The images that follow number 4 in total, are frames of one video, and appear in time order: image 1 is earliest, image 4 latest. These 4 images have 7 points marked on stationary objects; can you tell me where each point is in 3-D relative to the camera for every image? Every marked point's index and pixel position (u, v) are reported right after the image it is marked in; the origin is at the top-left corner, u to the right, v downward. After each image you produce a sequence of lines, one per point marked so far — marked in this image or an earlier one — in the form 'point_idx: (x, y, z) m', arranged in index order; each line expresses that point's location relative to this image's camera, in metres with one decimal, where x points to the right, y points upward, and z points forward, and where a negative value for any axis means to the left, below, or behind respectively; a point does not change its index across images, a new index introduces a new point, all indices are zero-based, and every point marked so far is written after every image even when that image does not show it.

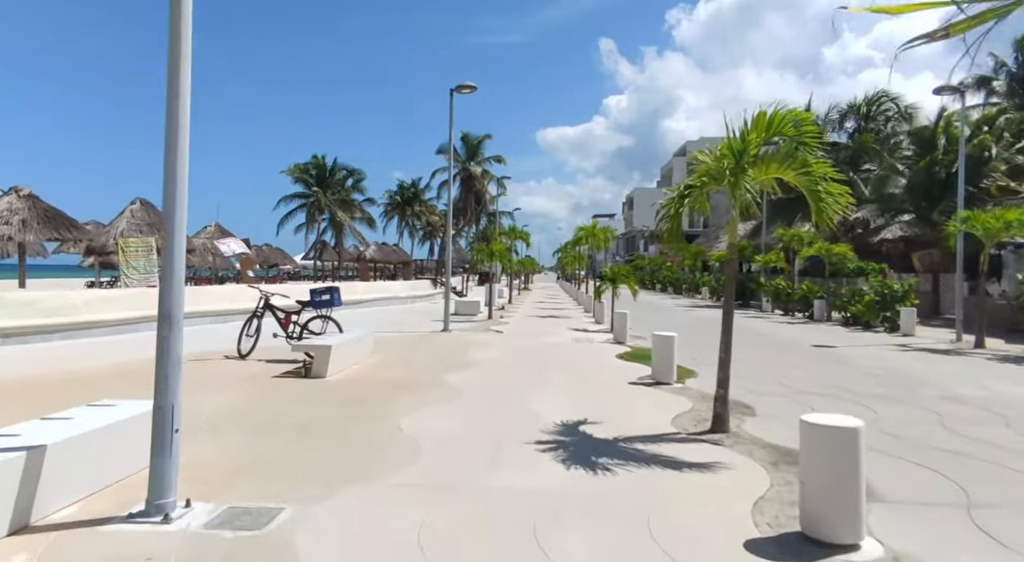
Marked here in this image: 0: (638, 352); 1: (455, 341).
0: (+3.0, -1.7, +14.6) m
1: (-1.6, -1.6, +16.5) m
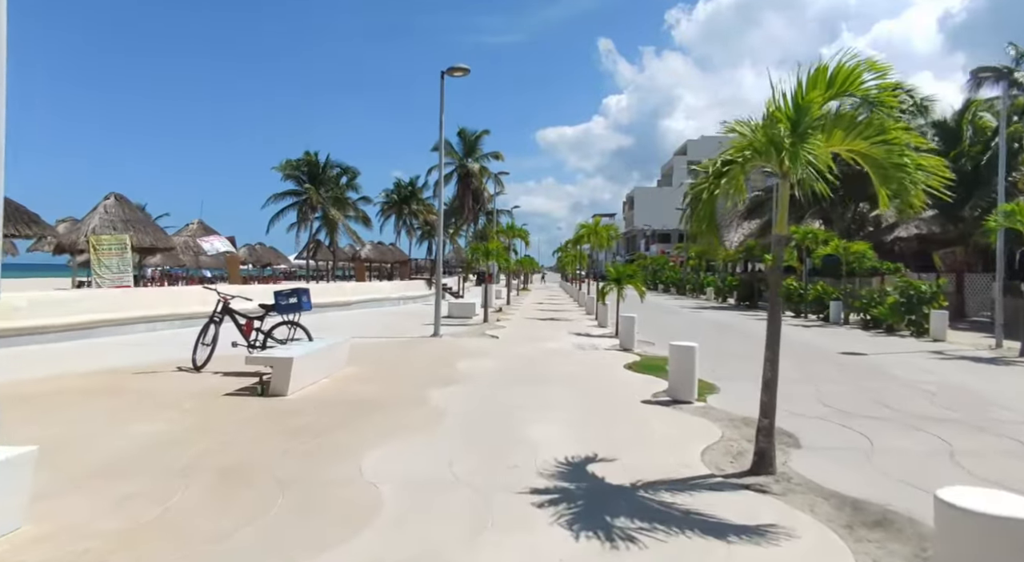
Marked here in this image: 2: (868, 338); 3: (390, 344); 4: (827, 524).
0: (+2.9, -1.7, +13.1) m
1: (-1.7, -1.6, +14.9) m
2: (+10.8, -1.7, +18.5) m
3: (-3.0, -1.6, +15.1) m
4: (+2.4, -1.8, +4.6) m
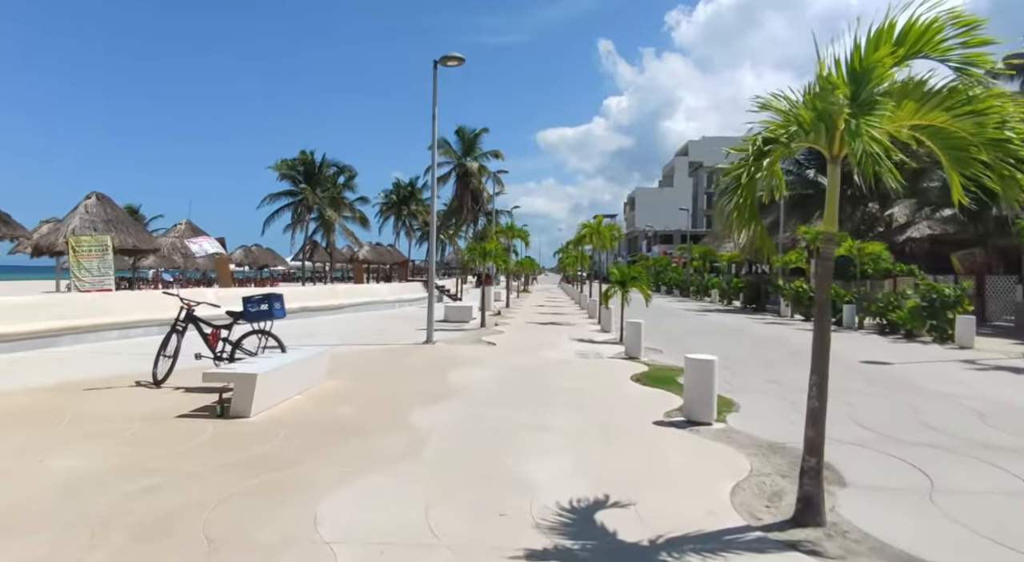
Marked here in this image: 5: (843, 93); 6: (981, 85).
0: (+2.8, -1.8, +12.0) m
1: (-1.7, -1.7, +13.9) m
2: (+10.8, -1.8, +17.5) m
3: (-3.1, -1.6, +14.1) m
4: (+2.3, -1.9, +3.6) m
5: (+2.3, +1.3, +4.2) m
6: (+3.1, +1.3, +4.1) m
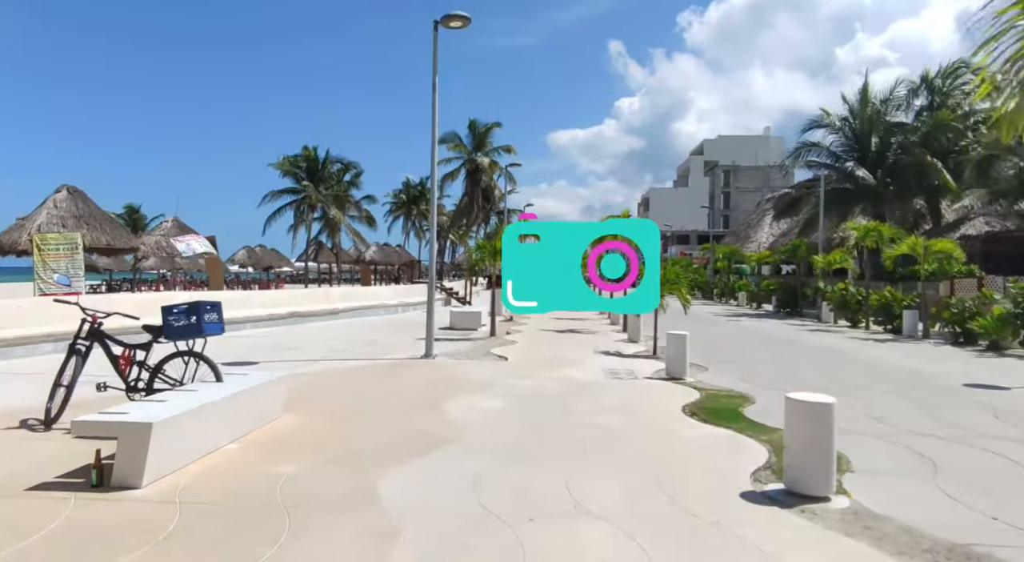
0: (+3.1, -1.8, +9.4) m
1: (-1.4, -1.8, +11.3) m
2: (+11.1, -1.9, +14.7) m
3: (-2.8, -1.7, +11.5) m
4: (+2.4, -1.9, +0.9) m
5: (+2.4, +1.3, +1.6) m
6: (+3.2, +1.3, +1.5) m
